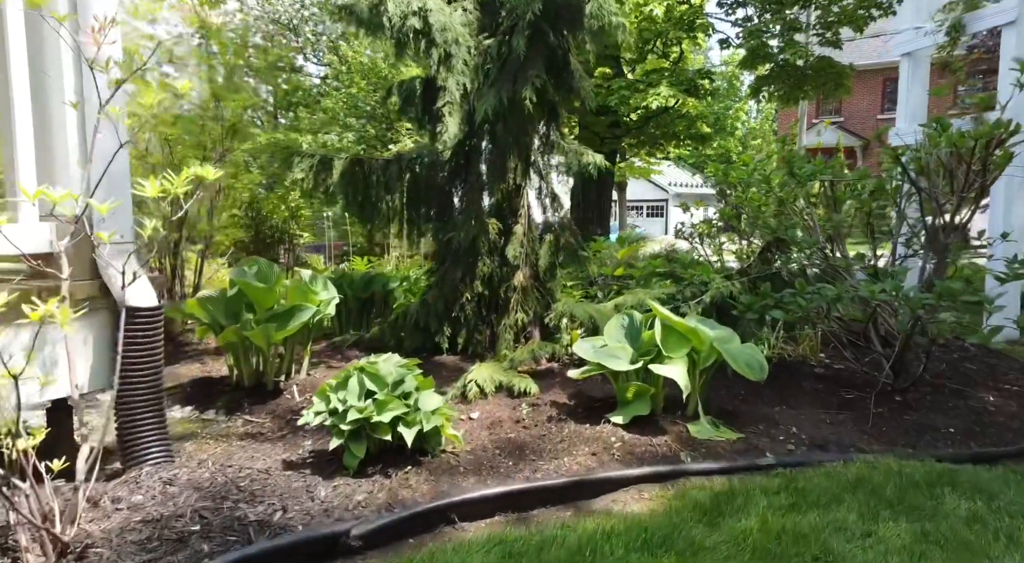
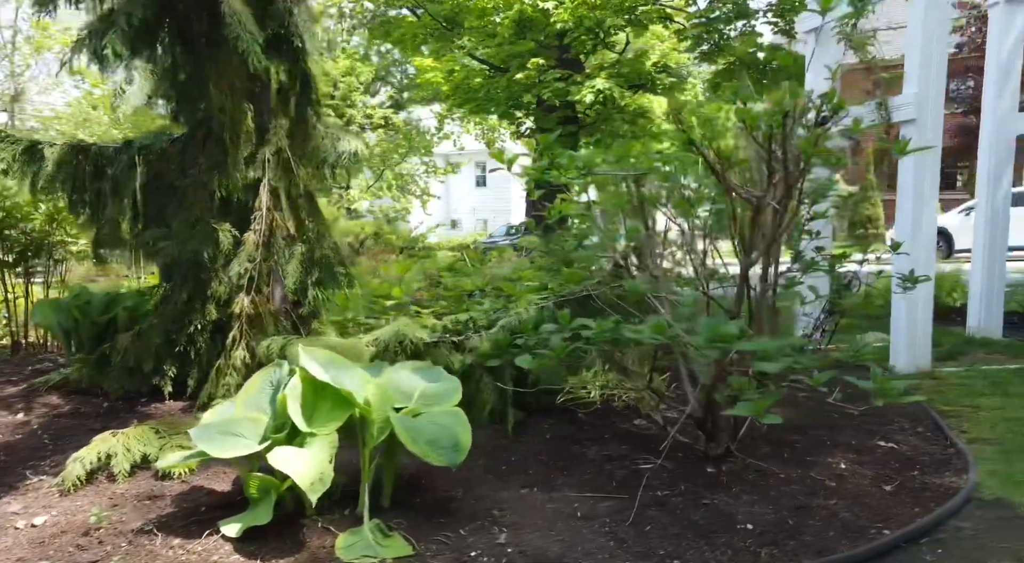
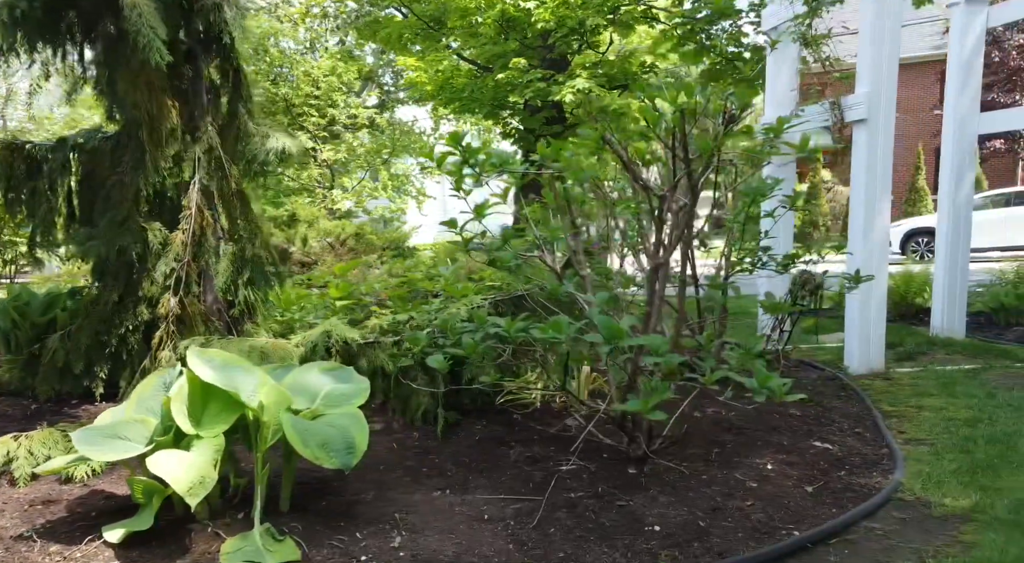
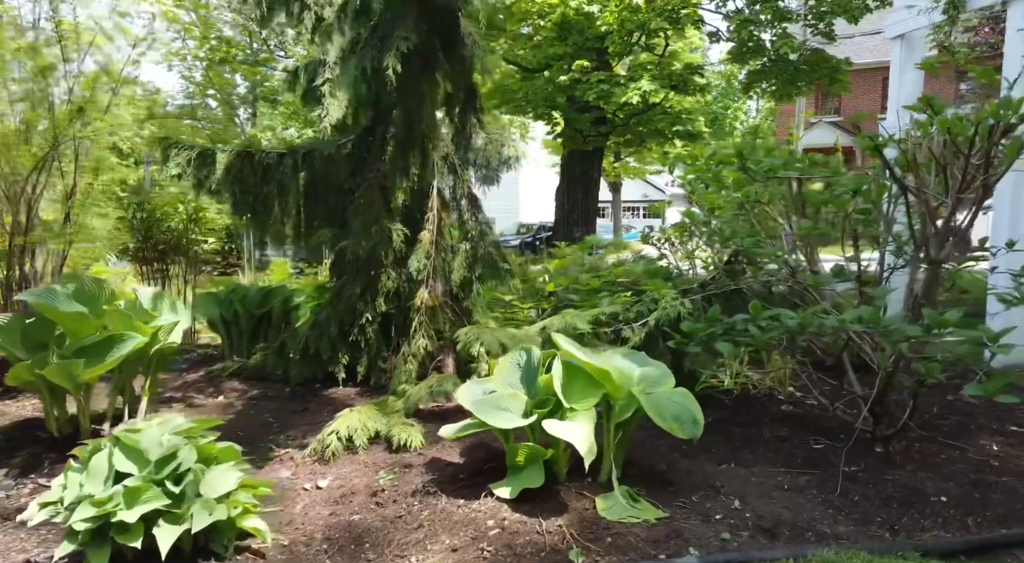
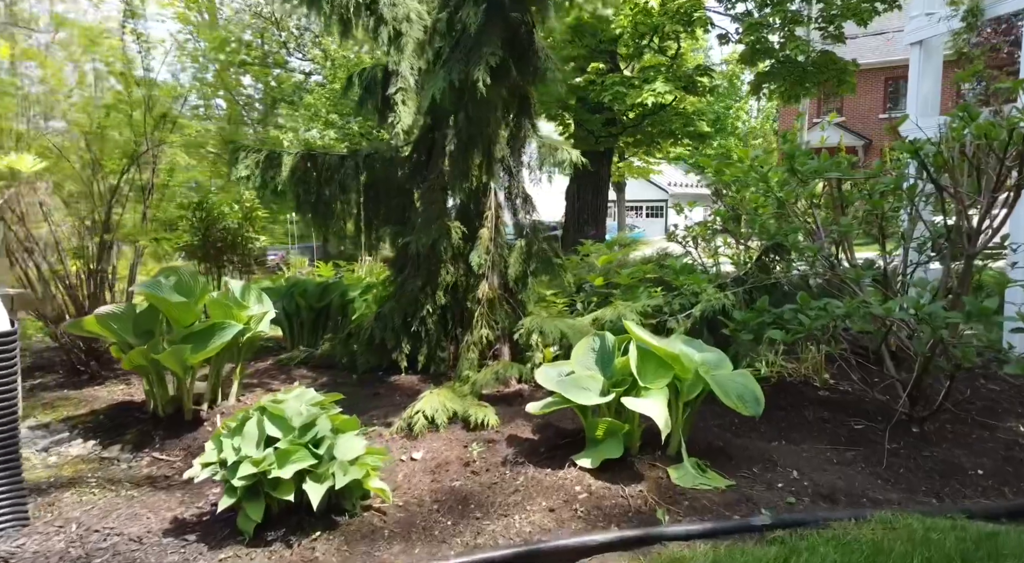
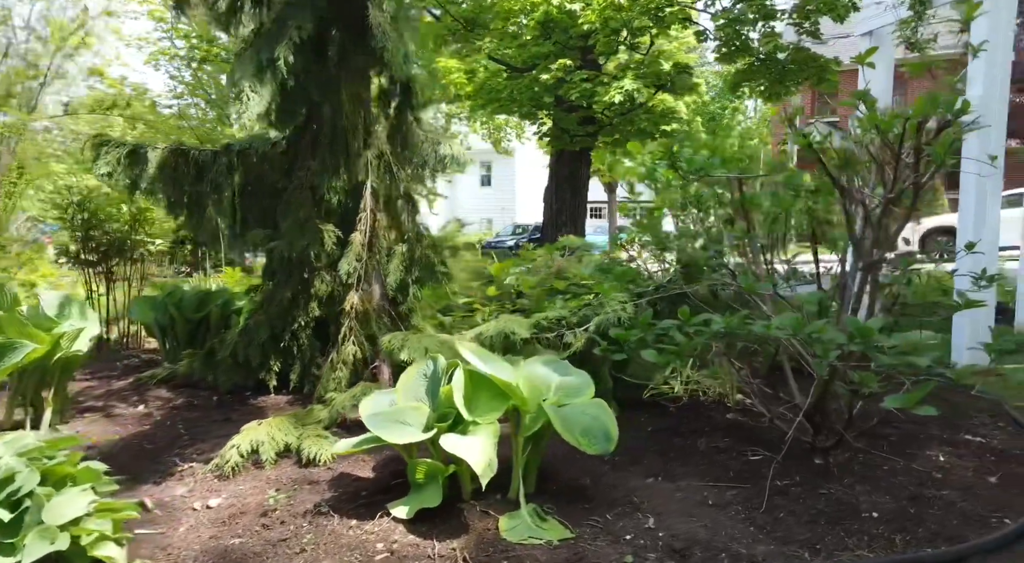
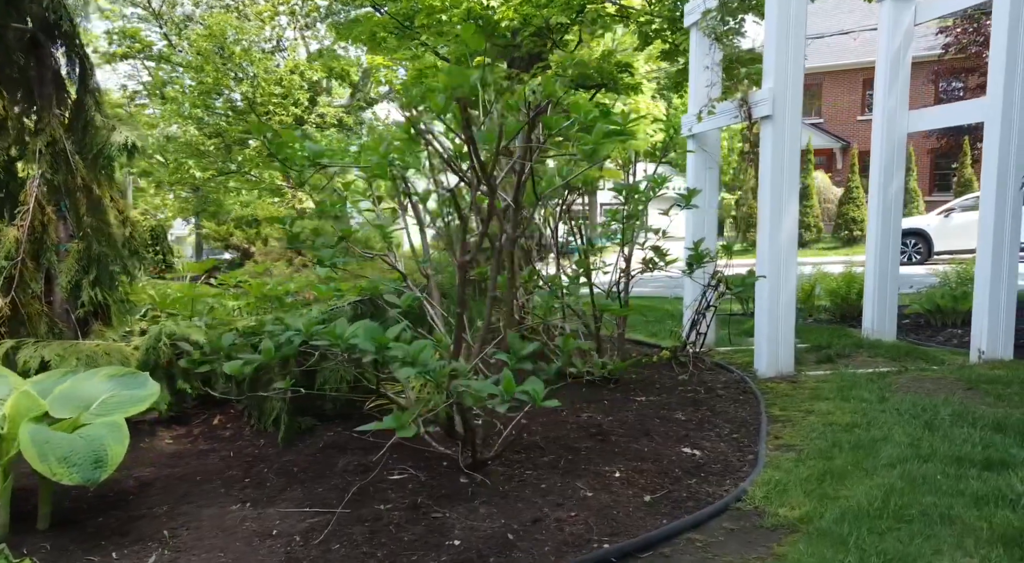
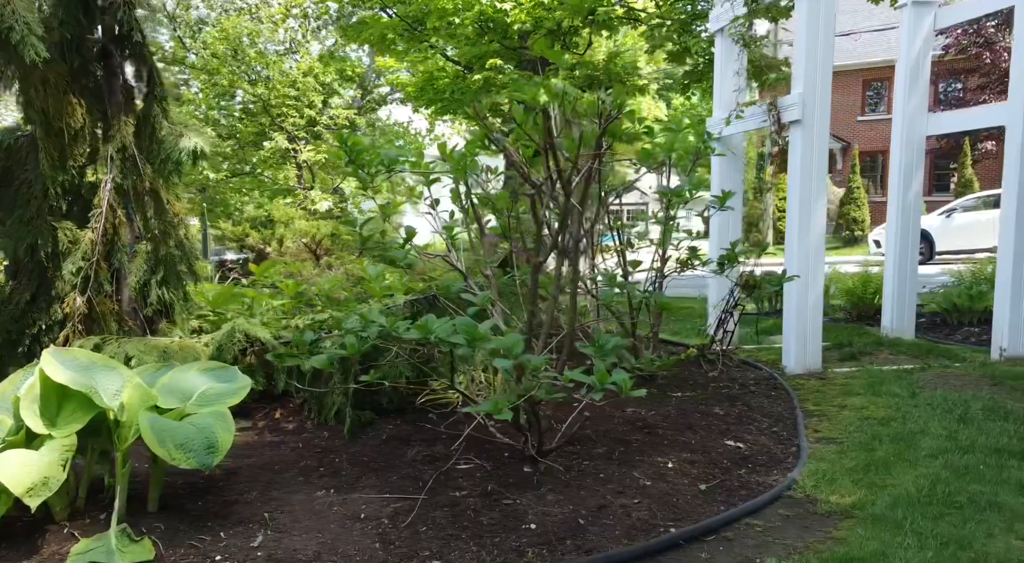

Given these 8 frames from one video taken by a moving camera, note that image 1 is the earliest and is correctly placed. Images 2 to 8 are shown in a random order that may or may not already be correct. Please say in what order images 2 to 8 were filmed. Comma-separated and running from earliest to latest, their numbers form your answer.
5, 4, 6, 2, 3, 8, 7
